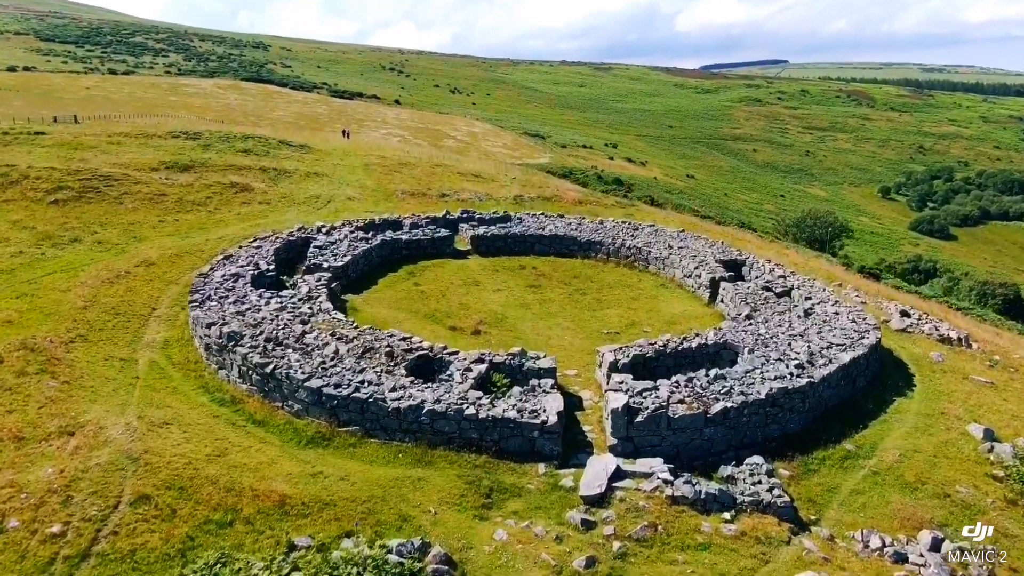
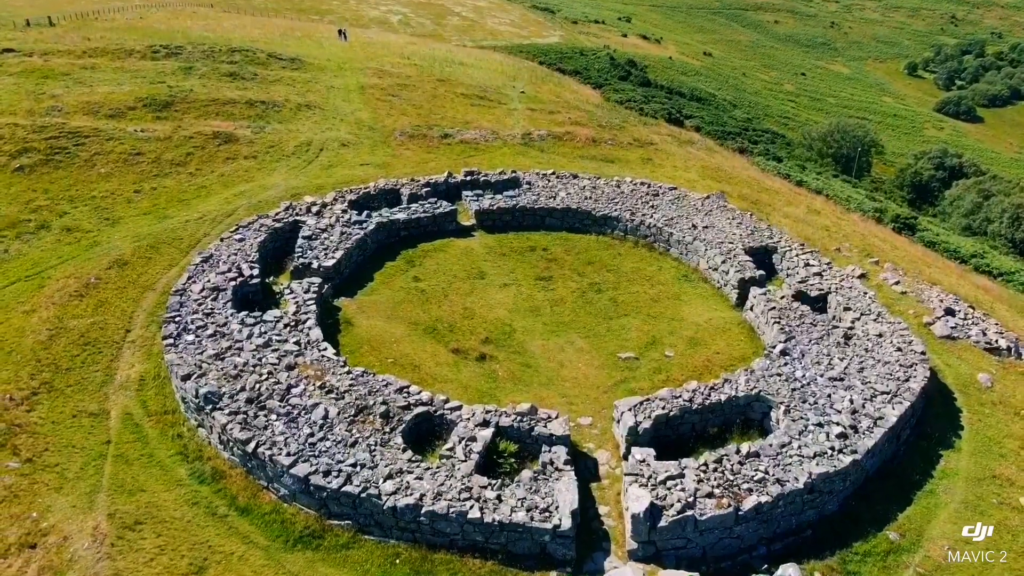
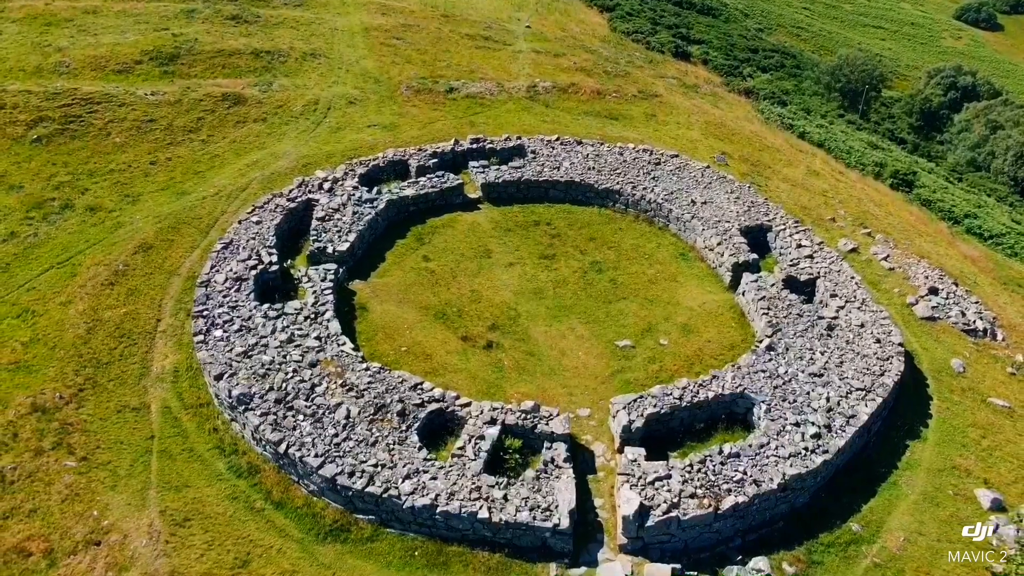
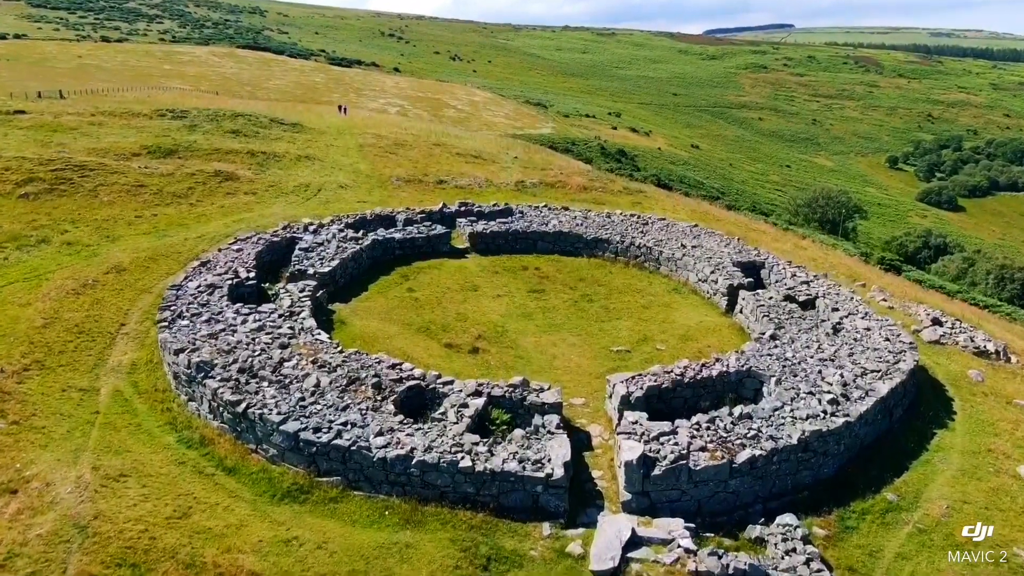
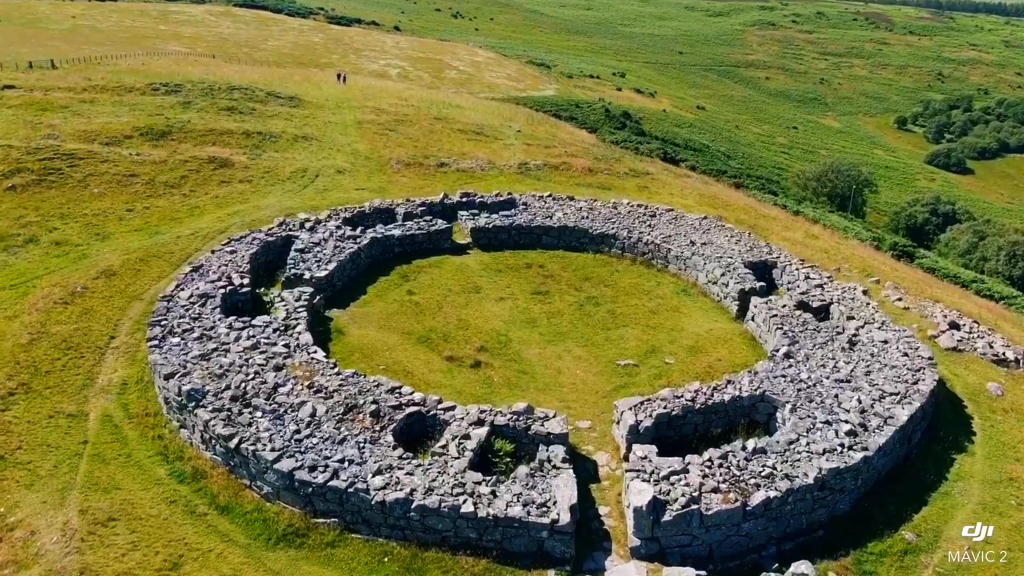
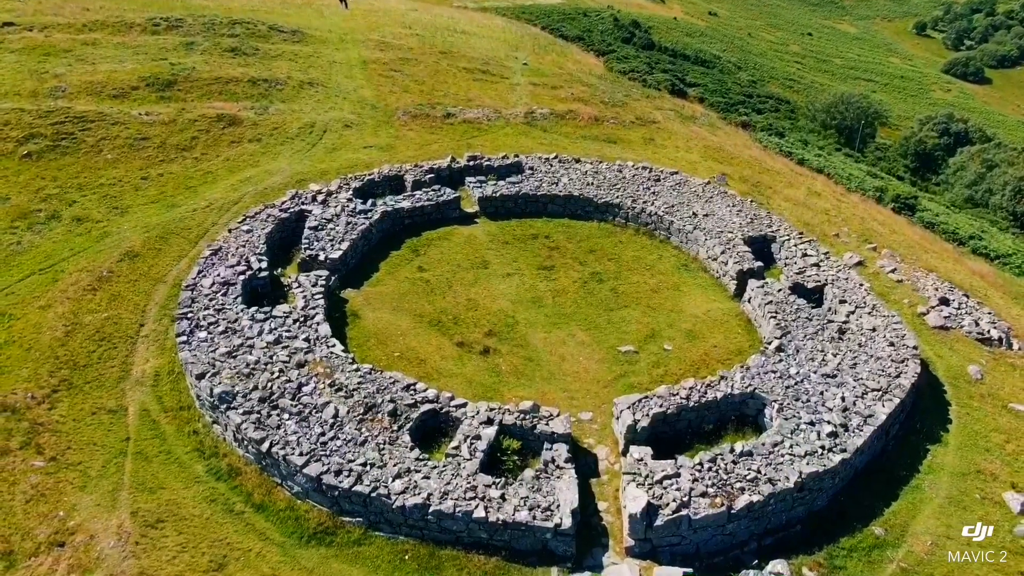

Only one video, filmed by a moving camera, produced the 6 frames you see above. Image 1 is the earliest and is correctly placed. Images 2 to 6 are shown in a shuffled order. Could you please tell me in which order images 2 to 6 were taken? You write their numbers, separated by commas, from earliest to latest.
4, 5, 2, 6, 3
